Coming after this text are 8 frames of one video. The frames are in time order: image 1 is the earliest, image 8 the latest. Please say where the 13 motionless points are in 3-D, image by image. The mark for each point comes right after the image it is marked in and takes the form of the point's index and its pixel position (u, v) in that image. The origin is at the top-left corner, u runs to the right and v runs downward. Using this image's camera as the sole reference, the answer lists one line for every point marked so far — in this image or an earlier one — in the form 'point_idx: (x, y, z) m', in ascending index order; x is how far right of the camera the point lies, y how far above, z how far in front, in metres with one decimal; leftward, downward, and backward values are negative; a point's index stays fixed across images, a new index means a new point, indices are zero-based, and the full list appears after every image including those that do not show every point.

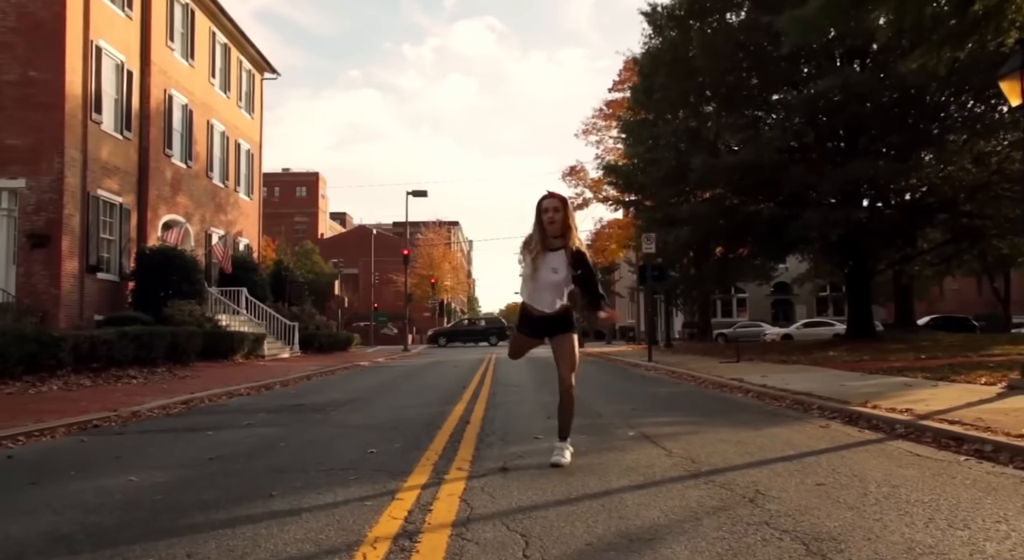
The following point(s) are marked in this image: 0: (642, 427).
0: (+1.2, -1.3, +7.0) m
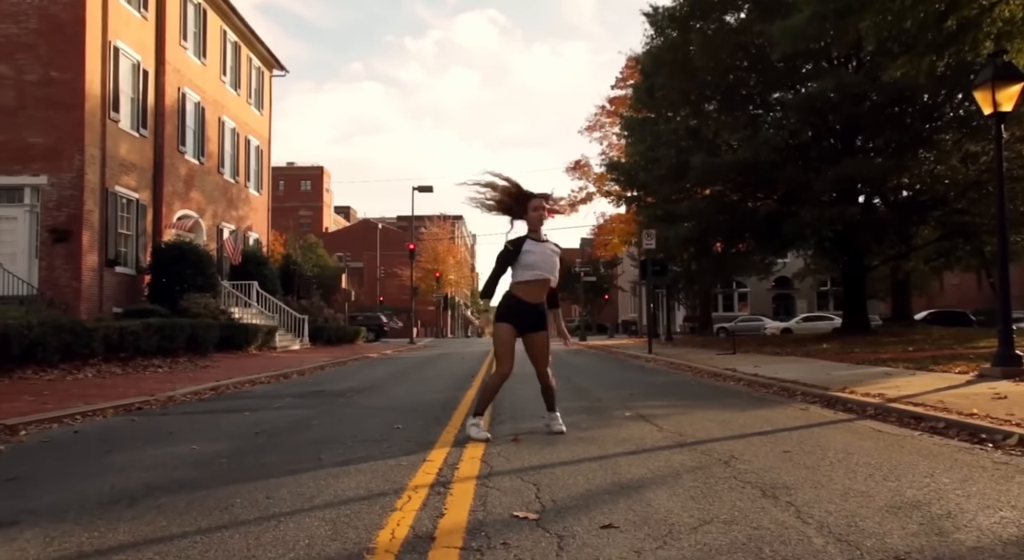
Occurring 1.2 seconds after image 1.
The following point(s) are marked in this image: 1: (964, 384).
0: (+1.3, -1.3, +7.7) m
1: (+5.2, -1.2, +8.9) m
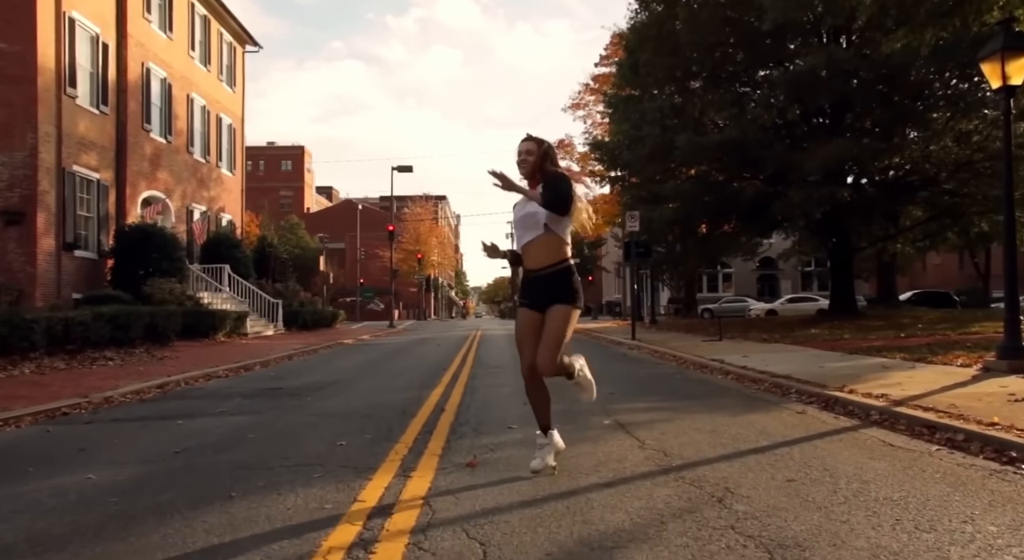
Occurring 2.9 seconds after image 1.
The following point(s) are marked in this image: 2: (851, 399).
0: (+0.9, -1.2, +7.0) m
1: (+4.9, -1.1, +8.2) m
2: (+3.2, -1.1, +7.2) m
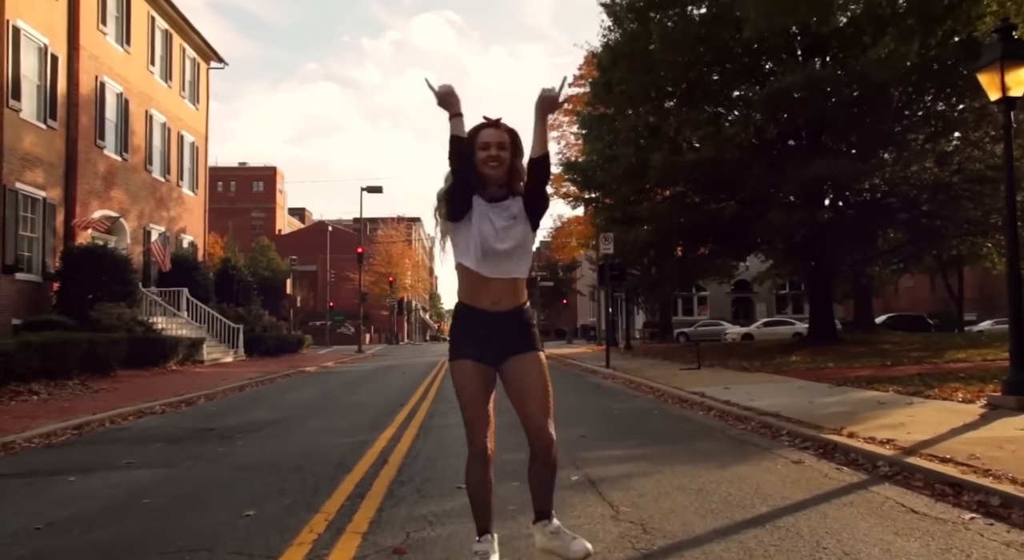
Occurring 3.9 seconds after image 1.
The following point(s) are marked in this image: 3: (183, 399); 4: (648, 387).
0: (+0.6, -1.5, +6.0) m
1: (+4.5, -1.3, +7.3) m
2: (+2.8, -1.4, +6.3) m
3: (-5.8, -2.1, +13.6) m
4: (+2.4, -1.9, +13.8) m
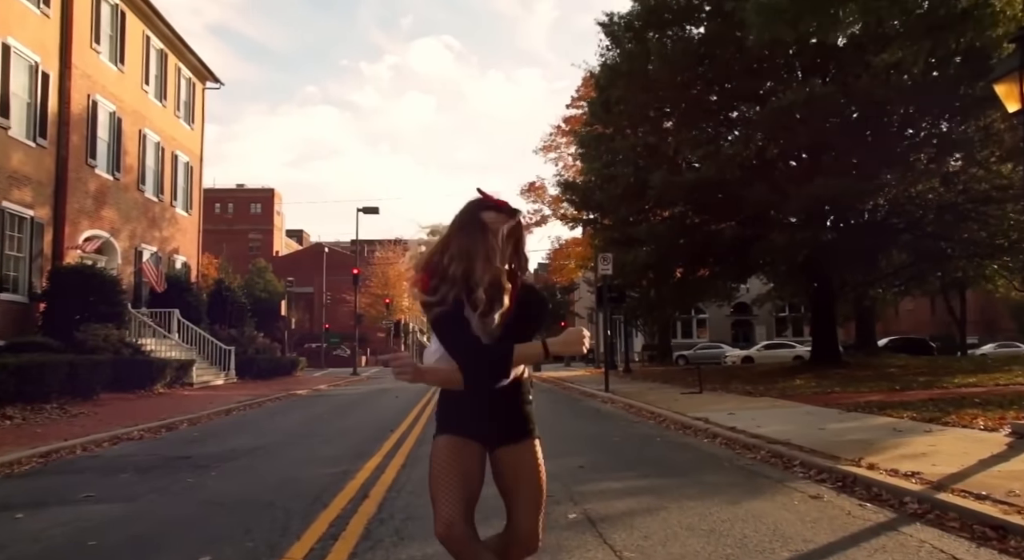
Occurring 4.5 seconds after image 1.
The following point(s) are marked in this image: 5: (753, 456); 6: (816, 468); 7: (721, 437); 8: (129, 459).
0: (+0.5, -1.6, +5.5) m
1: (+4.4, -1.5, +6.8) m
2: (+2.7, -1.5, +5.8) m
3: (-5.9, -2.4, +13.1) m
4: (+2.4, -2.3, +13.3) m
5: (+2.5, -1.8, +7.9) m
6: (+2.7, -1.6, +6.7) m
7: (+2.5, -1.9, +9.3) m
8: (-4.3, -2.0, +8.5) m
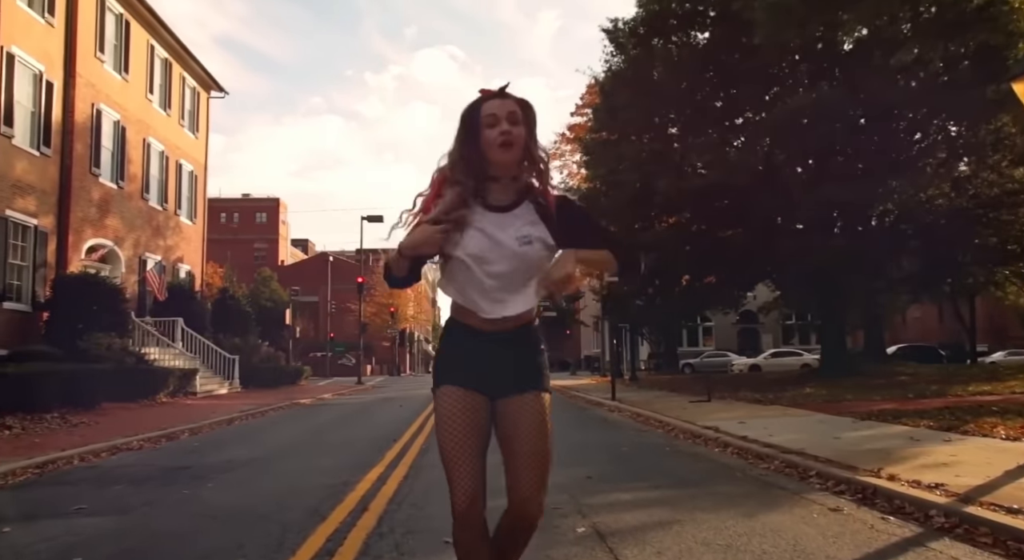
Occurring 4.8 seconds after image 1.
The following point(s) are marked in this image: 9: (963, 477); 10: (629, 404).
0: (+0.6, -1.6, +5.3) m
1: (+4.5, -1.5, +6.6) m
2: (+2.8, -1.5, +5.6) m
3: (-5.8, -2.6, +12.9) m
4: (+2.5, -2.4, +13.0) m
5: (+2.5, -1.8, +7.7) m
6: (+2.7, -1.7, +6.5) m
7: (+2.6, -2.0, +9.1) m
8: (-4.2, -2.1, +8.3) m
9: (+3.5, -1.5, +6.0) m
10: (+2.6, -2.7, +16.9) m
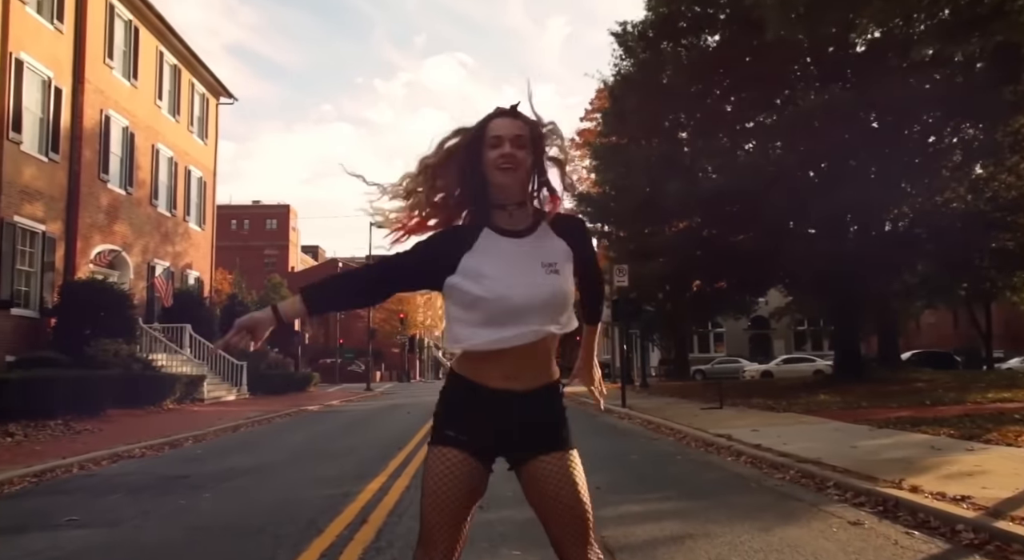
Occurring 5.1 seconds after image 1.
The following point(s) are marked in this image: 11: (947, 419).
0: (+0.6, -1.6, +5.0) m
1: (+4.5, -1.6, +6.3) m
2: (+2.8, -1.5, +5.3) m
3: (-5.7, -2.7, +12.7) m
4: (+2.6, -2.5, +12.8) m
5: (+2.6, -1.9, +7.4) m
6: (+2.8, -1.7, +6.2) m
7: (+2.7, -2.0, +8.8) m
8: (-4.1, -2.1, +8.2) m
9: (+3.5, -1.5, +5.7) m
10: (+2.8, -2.8, +16.6) m
11: (+6.2, -2.0, +10.9) m
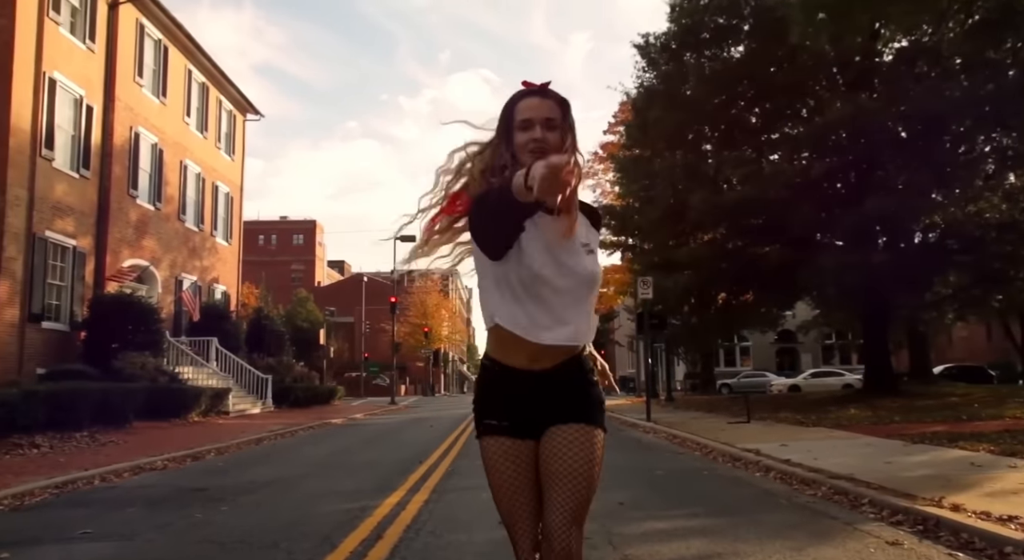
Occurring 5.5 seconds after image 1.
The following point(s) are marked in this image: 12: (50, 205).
0: (+0.7, -1.7, +4.9) m
1: (+4.7, -1.6, +6.0) m
2: (+3.0, -1.6, +5.1) m
3: (-5.3, -2.9, +12.8) m
4: (+3.0, -2.7, +12.5) m
5: (+2.8, -2.0, +7.2) m
6: (+2.9, -1.8, +6.0) m
7: (+2.9, -2.1, +8.6) m
8: (-3.9, -2.2, +8.2) m
9: (+3.7, -1.6, +5.5) m
10: (+3.3, -3.1, +16.4) m
11: (+6.5, -2.1, +10.6) m
12: (-11.8, +1.9, +19.6) m
